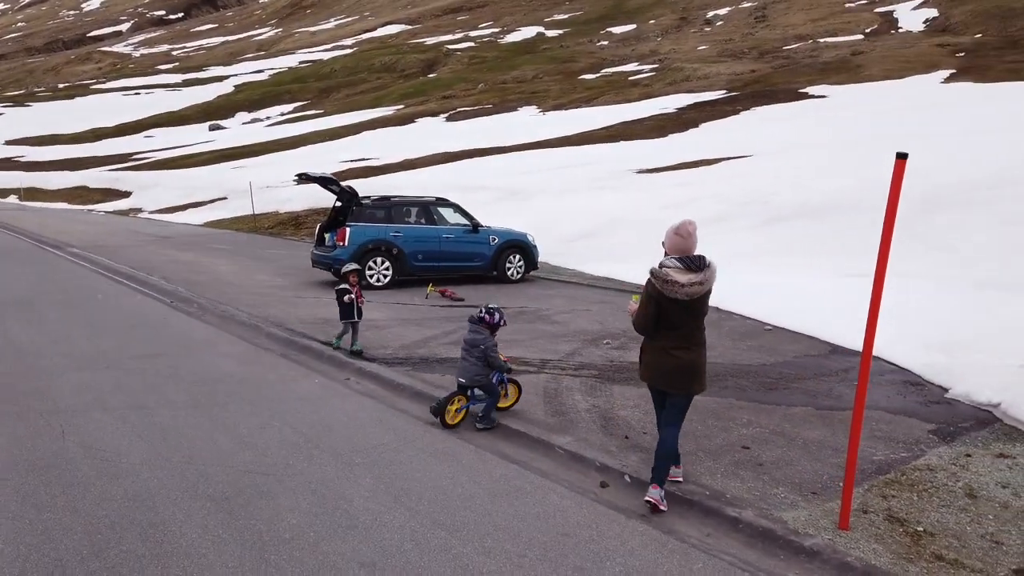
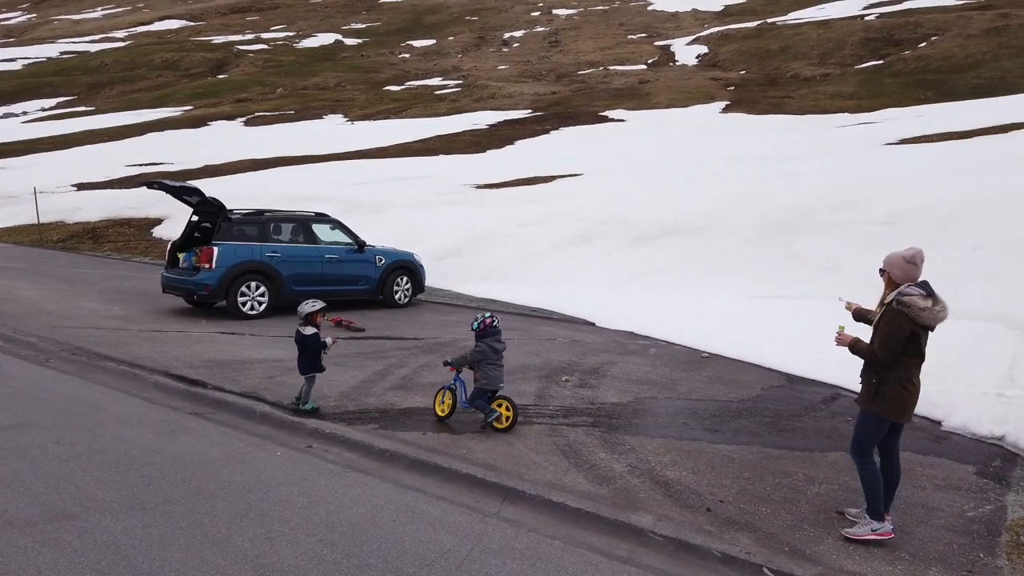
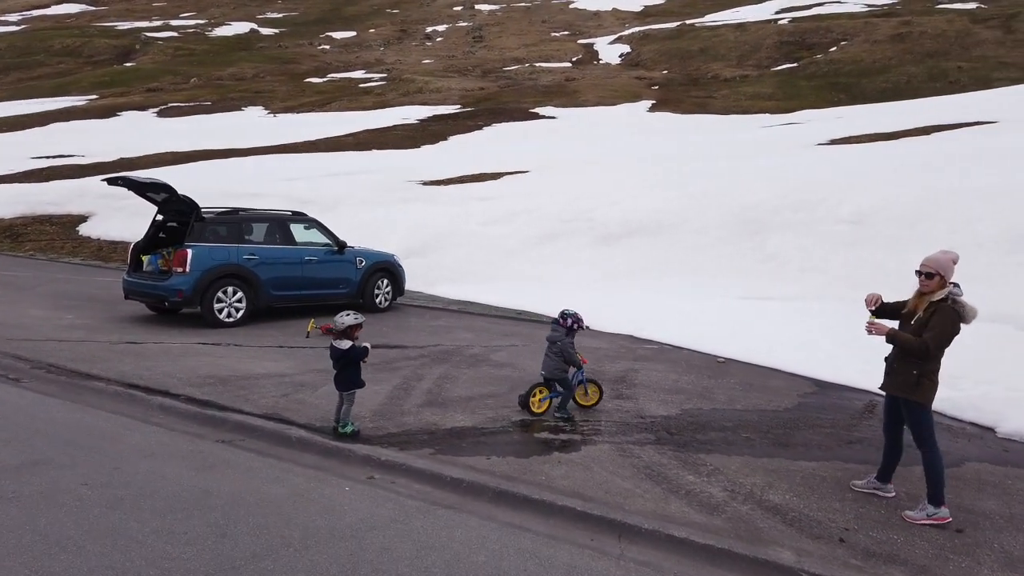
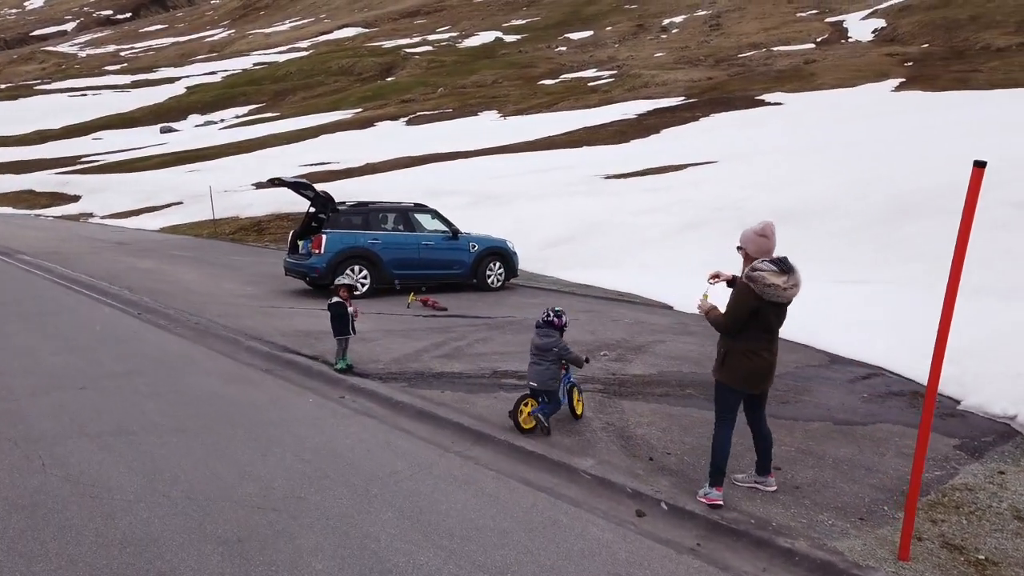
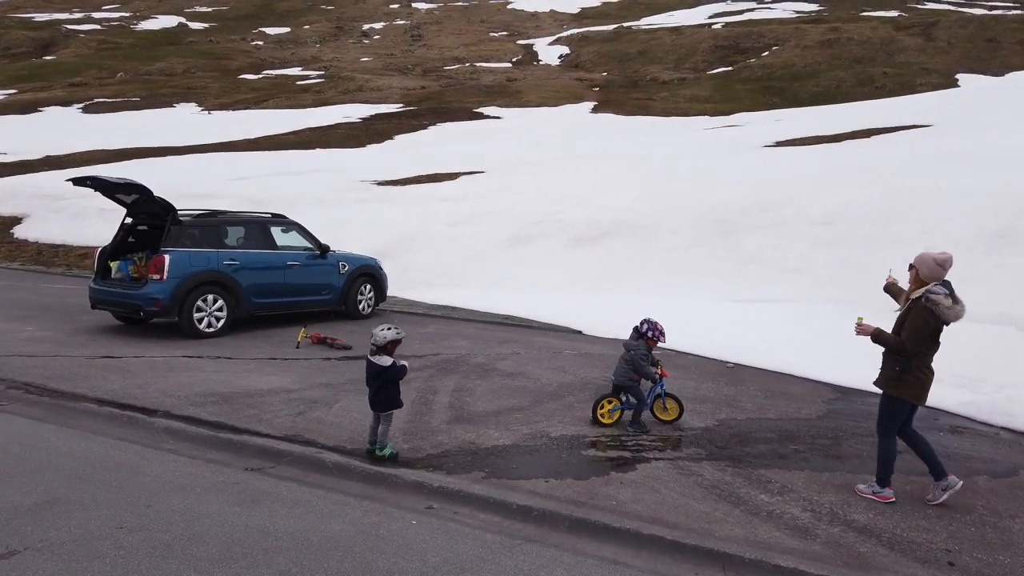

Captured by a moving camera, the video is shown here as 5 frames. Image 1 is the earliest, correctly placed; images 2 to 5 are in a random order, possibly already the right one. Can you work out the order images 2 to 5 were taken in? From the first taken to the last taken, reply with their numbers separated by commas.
4, 2, 3, 5
